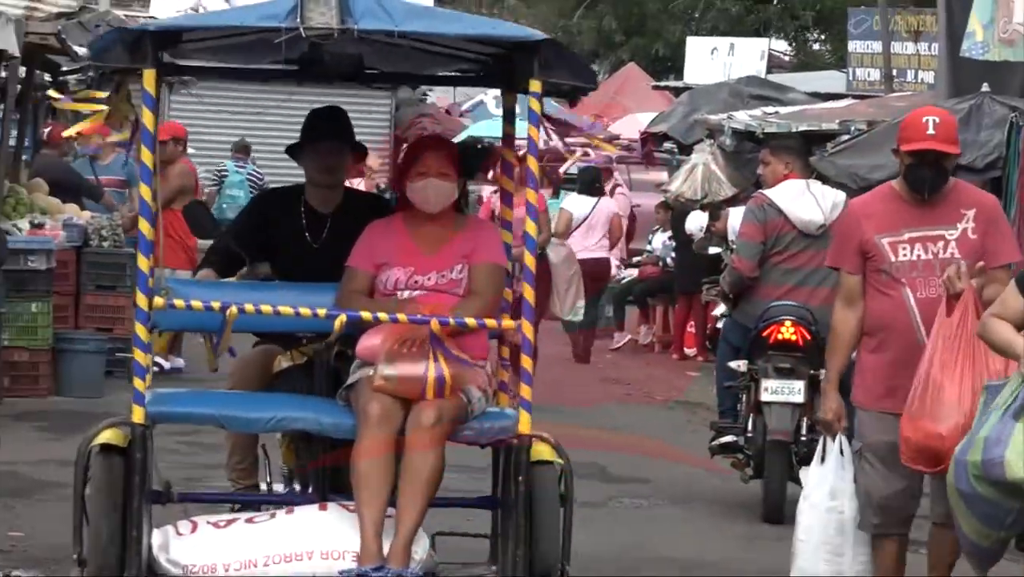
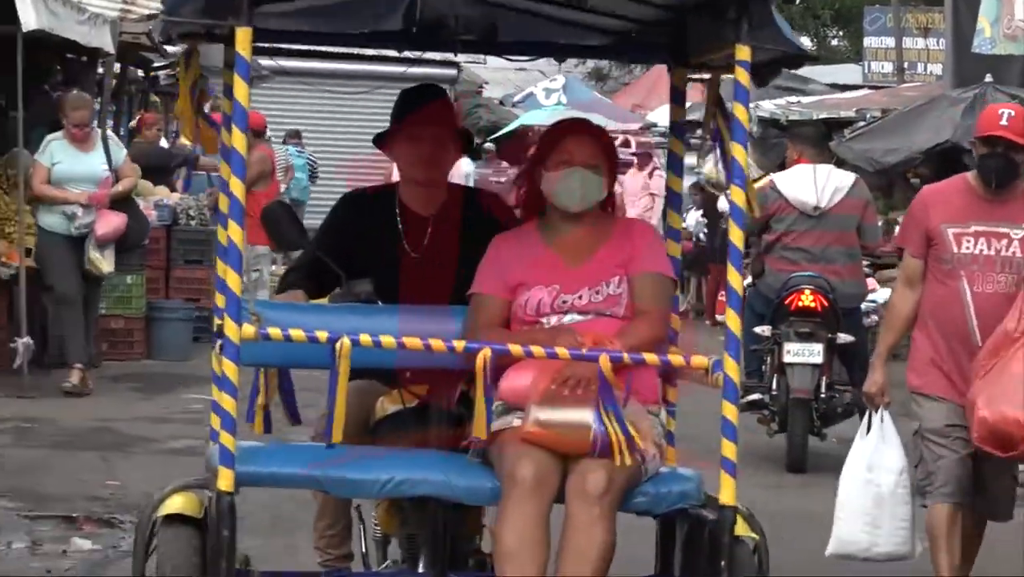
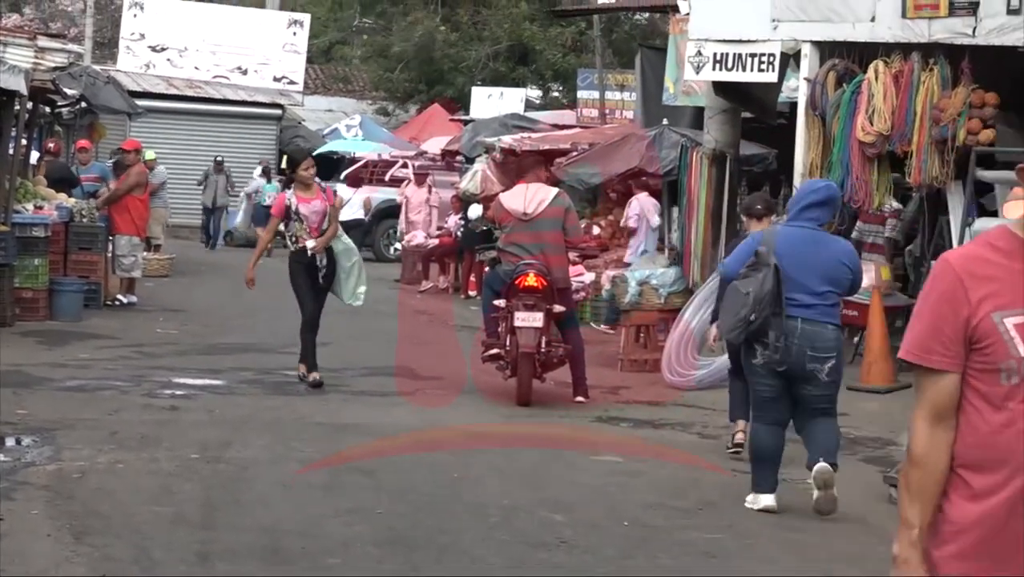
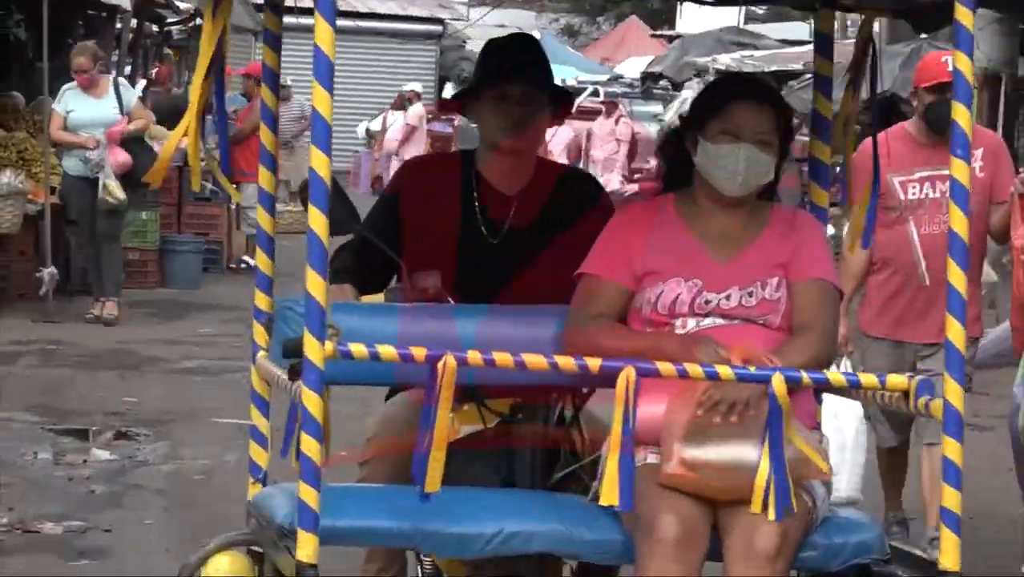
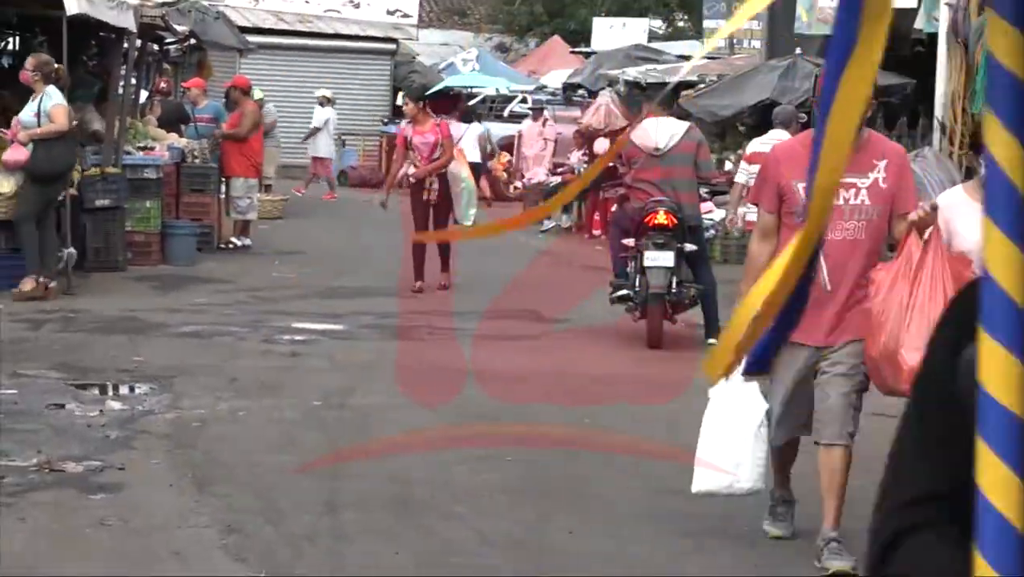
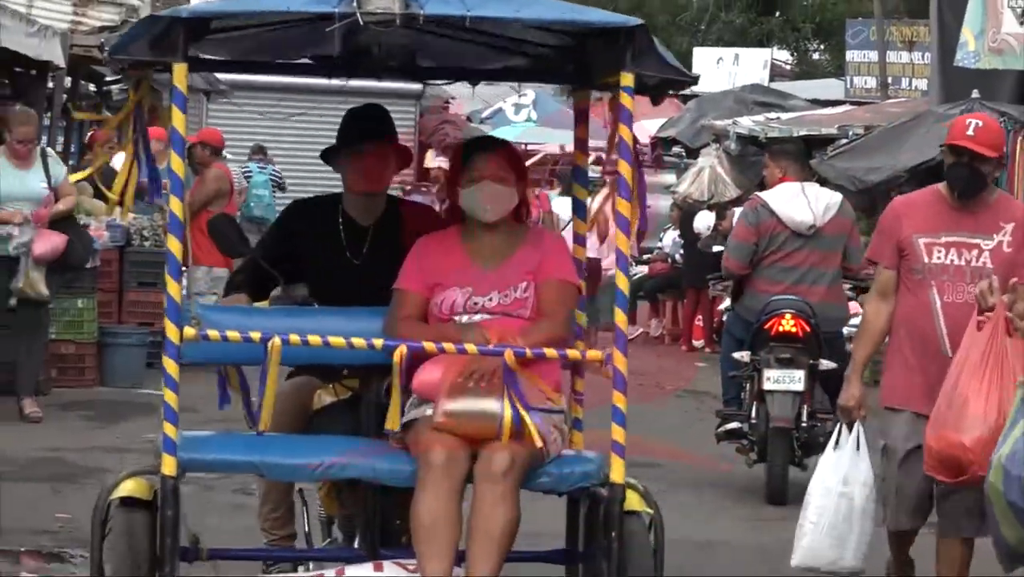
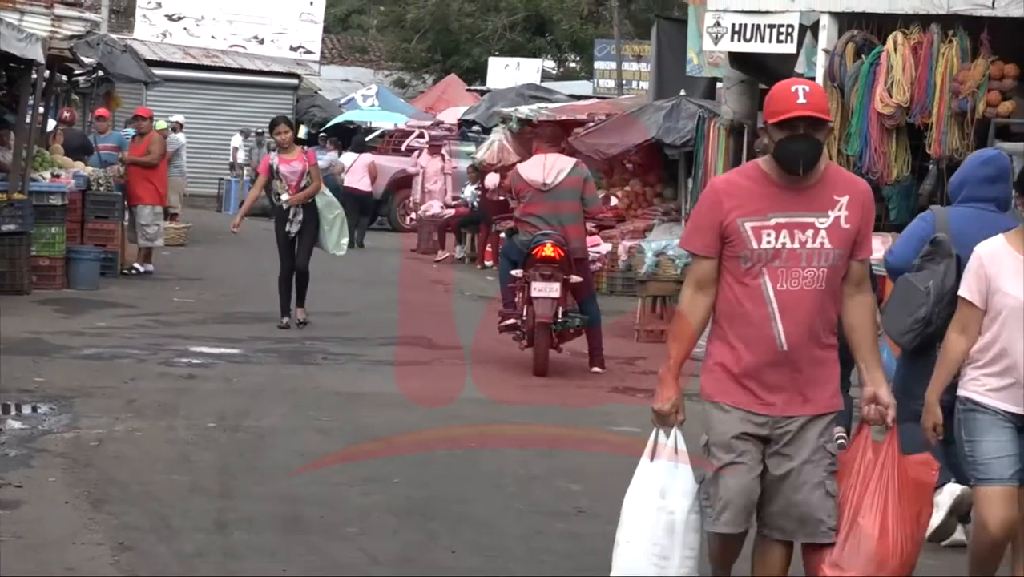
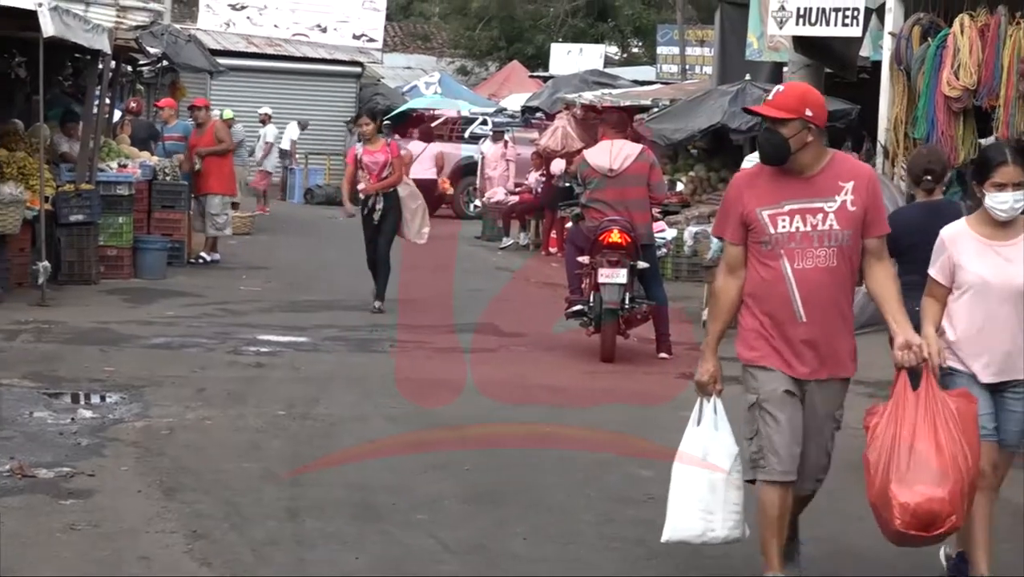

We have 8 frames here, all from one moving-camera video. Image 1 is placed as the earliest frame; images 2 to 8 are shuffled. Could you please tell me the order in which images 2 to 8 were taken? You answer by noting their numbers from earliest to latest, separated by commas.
6, 2, 4, 5, 8, 7, 3
